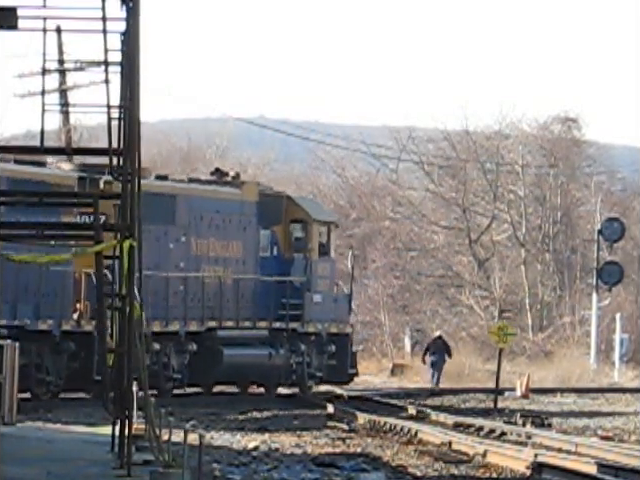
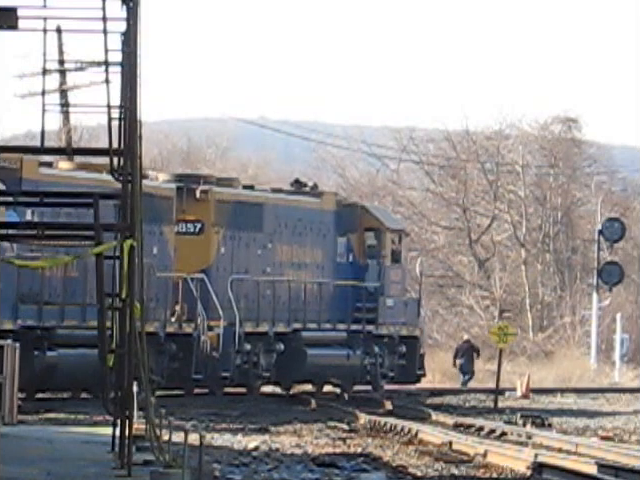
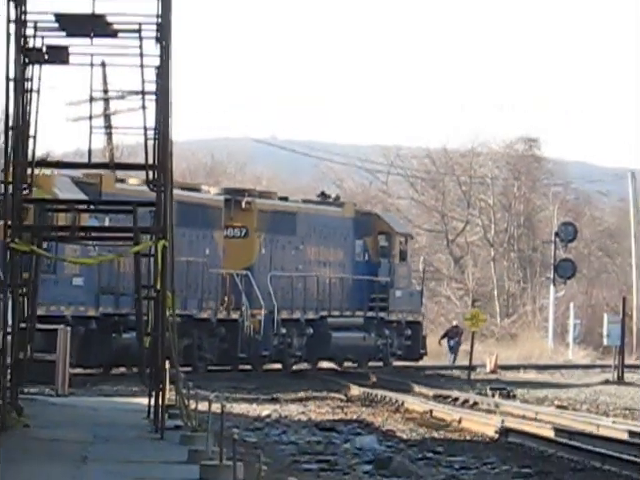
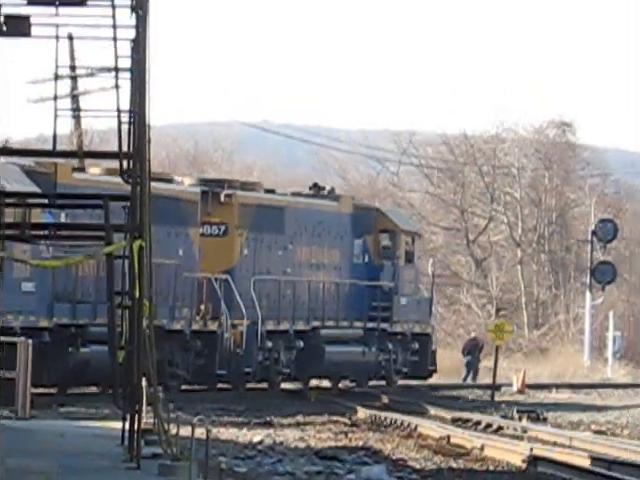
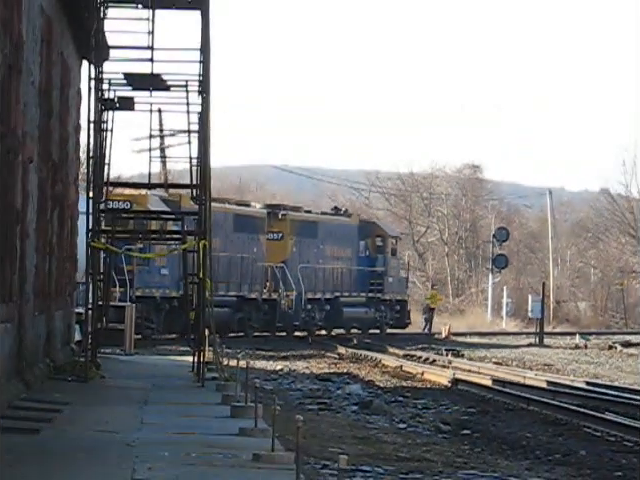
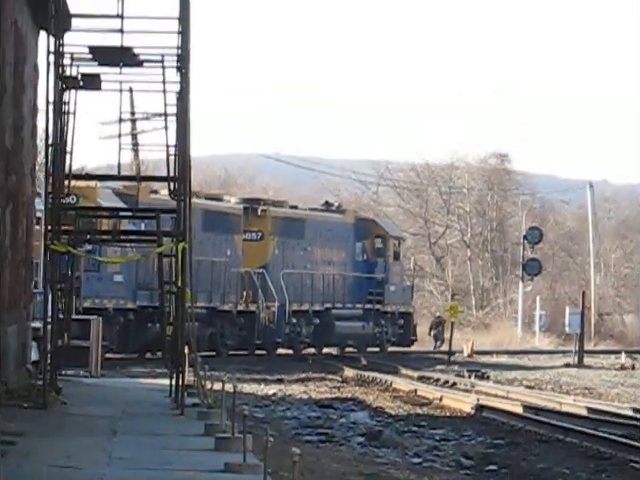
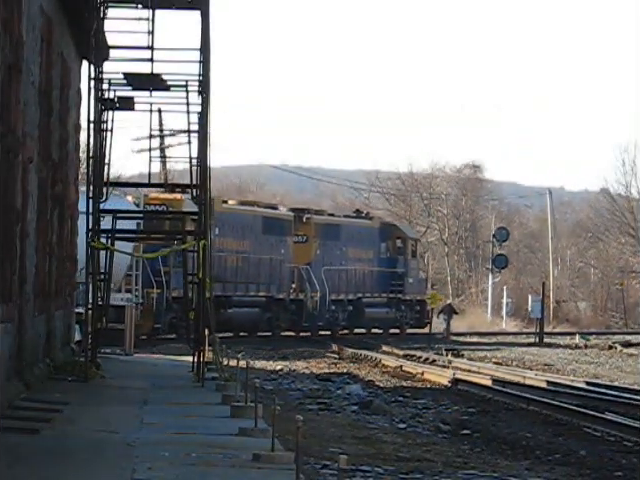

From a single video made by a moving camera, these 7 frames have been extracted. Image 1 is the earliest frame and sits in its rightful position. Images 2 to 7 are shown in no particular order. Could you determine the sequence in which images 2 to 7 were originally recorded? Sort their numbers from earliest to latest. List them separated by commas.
2, 4, 3, 6, 5, 7
